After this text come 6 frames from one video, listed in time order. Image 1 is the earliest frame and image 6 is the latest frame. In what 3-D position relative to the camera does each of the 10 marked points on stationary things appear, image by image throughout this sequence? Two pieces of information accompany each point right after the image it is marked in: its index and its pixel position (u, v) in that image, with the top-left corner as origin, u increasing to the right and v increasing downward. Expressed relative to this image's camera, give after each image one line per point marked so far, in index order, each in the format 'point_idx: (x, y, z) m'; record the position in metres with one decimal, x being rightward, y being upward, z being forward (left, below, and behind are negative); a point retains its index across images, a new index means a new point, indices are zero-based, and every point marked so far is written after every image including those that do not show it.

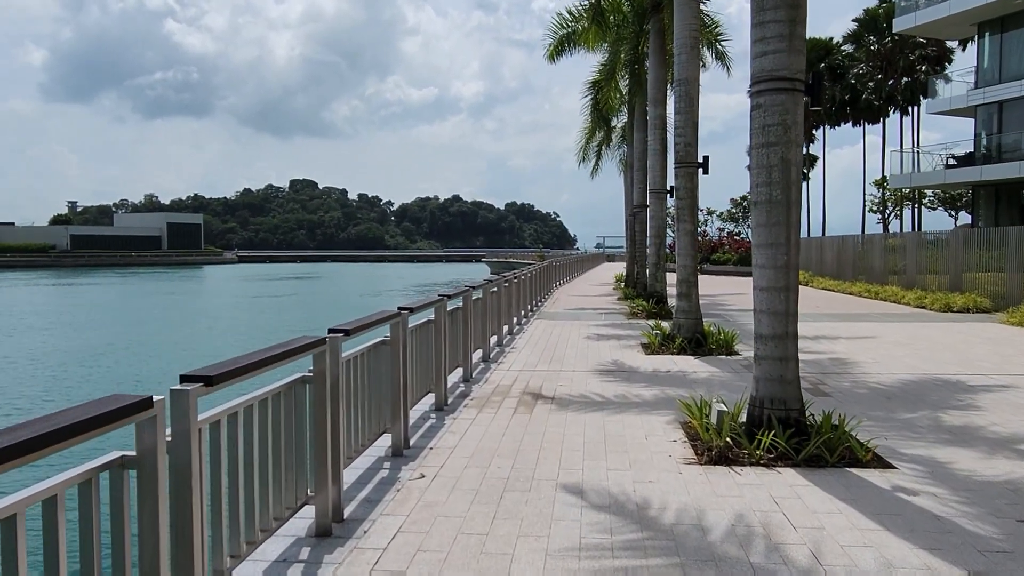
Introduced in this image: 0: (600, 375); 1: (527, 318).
0: (+1.0, -1.0, +9.4) m
1: (+0.3, -0.7, +17.5) m
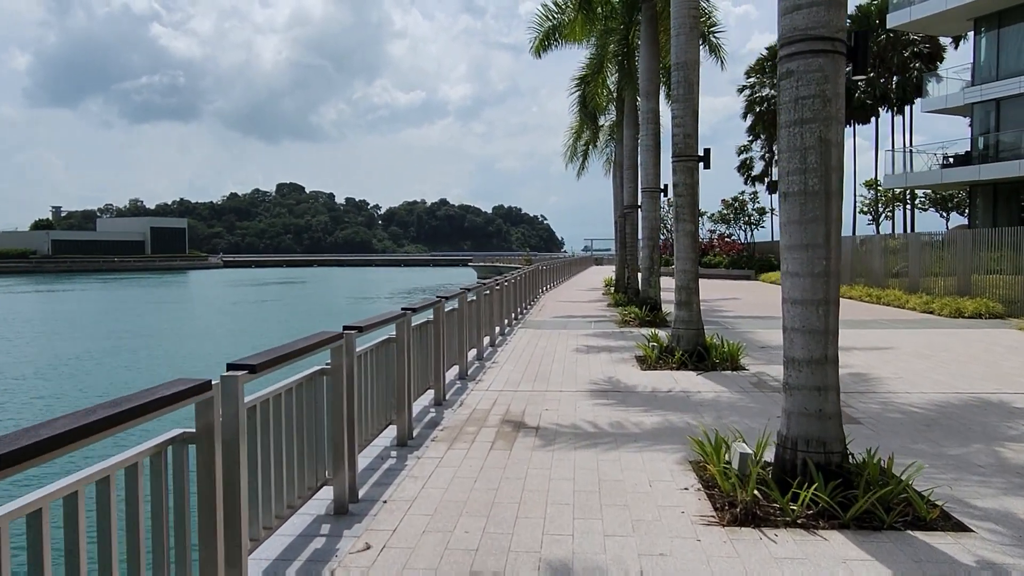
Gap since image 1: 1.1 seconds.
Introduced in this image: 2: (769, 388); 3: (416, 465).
0: (+0.8, -1.1, +8.2) m
1: (0.0, -0.8, +16.3) m
2: (+2.8, -1.1, +8.8) m
3: (-0.7, -1.3, +5.7) m
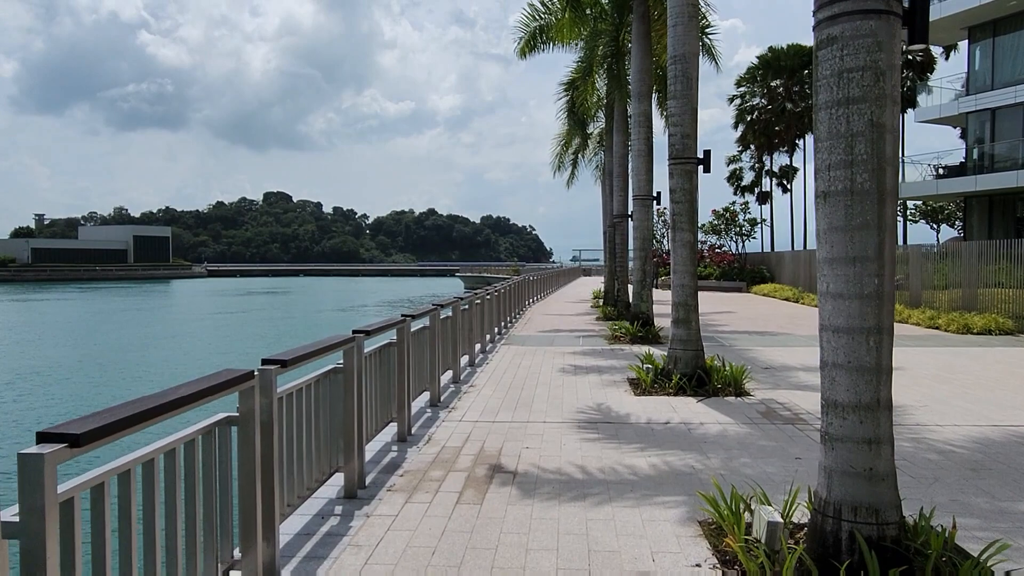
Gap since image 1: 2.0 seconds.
0: (+0.6, -1.3, +7.2) m
1: (-0.4, -1.0, +15.3) m
2: (+2.6, -1.3, +7.7) m
3: (-0.9, -1.4, +4.7) m
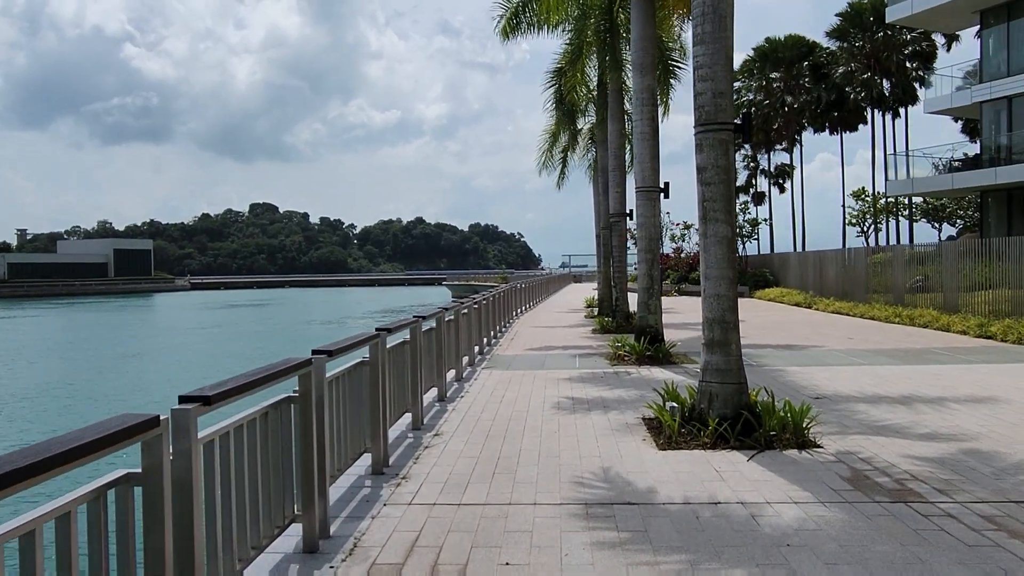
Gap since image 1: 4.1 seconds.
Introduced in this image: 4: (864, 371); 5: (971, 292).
0: (+0.4, -1.4, +4.7) m
1: (-0.6, -1.2, +12.8) m
2: (+2.4, -1.3, +5.3) m
3: (-1.0, -1.5, +2.2) m
4: (+4.9, -1.1, +11.0) m
5: (+10.5, -0.1, +18.4) m
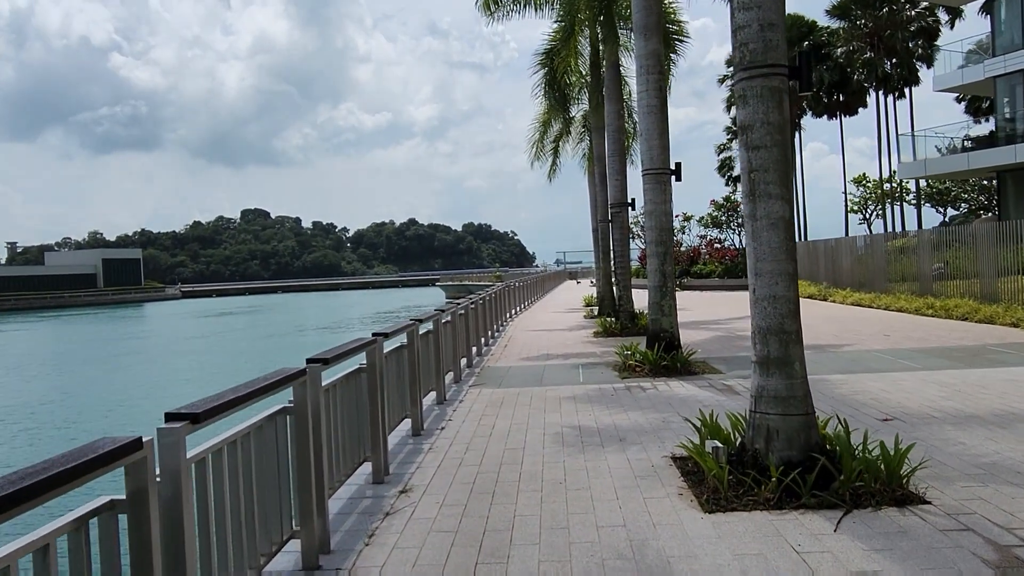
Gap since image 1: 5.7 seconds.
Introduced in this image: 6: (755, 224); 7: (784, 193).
0: (+0.4, -1.4, +2.9) m
1: (-0.7, -1.3, +11.0) m
2: (+2.4, -1.3, +3.5) m
3: (-1.0, -1.6, +0.4) m
4: (+4.8, -1.0, +9.2) m
5: (+10.4, +0.2, +16.7) m
6: (+1.6, +0.4, +5.2) m
7: (+1.8, +0.6, +5.1) m
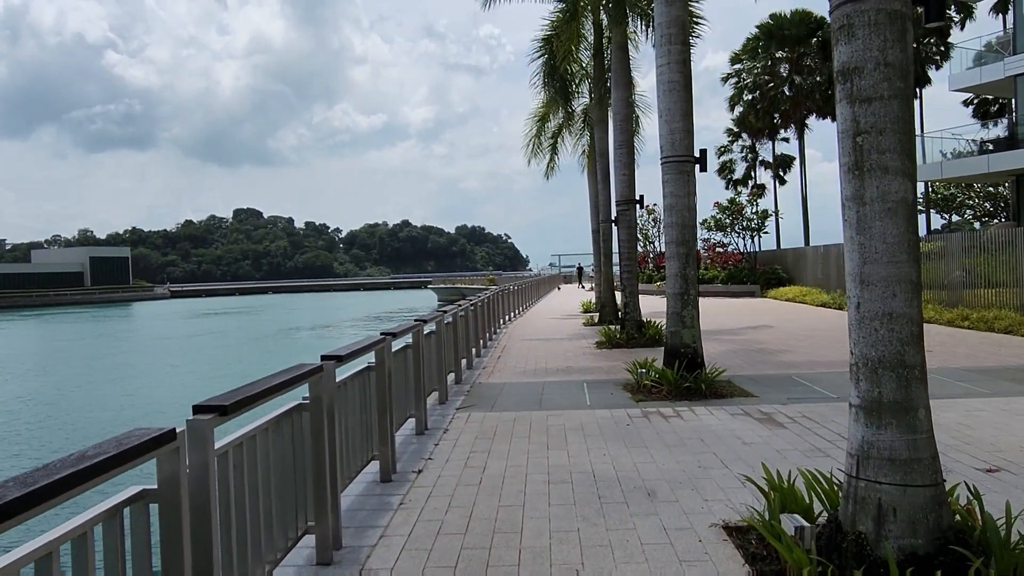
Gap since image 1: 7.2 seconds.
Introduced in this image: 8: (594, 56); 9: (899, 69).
0: (+0.4, -1.5, +1.3) m
1: (-0.8, -1.4, +9.4) m
2: (+2.4, -1.4, +1.9) m
3: (-1.0, -1.6, -1.2) m
4: (+4.8, -1.2, +7.7) m
5: (+10.3, 0.0, +15.2) m
6: (+1.6, +0.4, +3.6) m
7: (+1.8, +0.6, +3.6) m
8: (+1.9, +5.6, +19.2) m
9: (+1.7, +1.0, +3.6) m
